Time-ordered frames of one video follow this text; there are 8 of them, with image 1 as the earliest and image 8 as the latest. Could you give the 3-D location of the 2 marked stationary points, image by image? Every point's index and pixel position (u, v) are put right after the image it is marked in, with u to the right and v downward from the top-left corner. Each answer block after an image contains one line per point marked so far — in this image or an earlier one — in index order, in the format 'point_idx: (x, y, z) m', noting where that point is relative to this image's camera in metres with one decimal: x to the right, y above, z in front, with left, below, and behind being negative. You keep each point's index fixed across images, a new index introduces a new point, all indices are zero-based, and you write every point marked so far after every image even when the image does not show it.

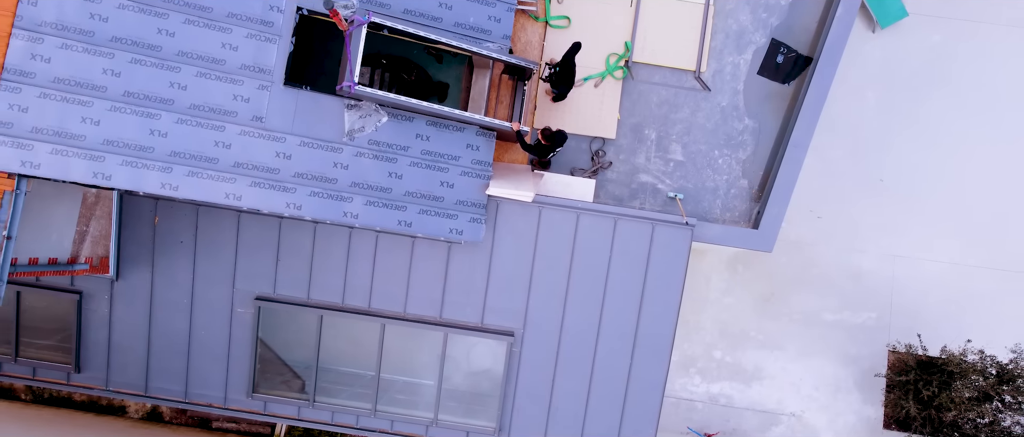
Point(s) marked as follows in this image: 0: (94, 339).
0: (-3.4, -1.0, +6.7) m
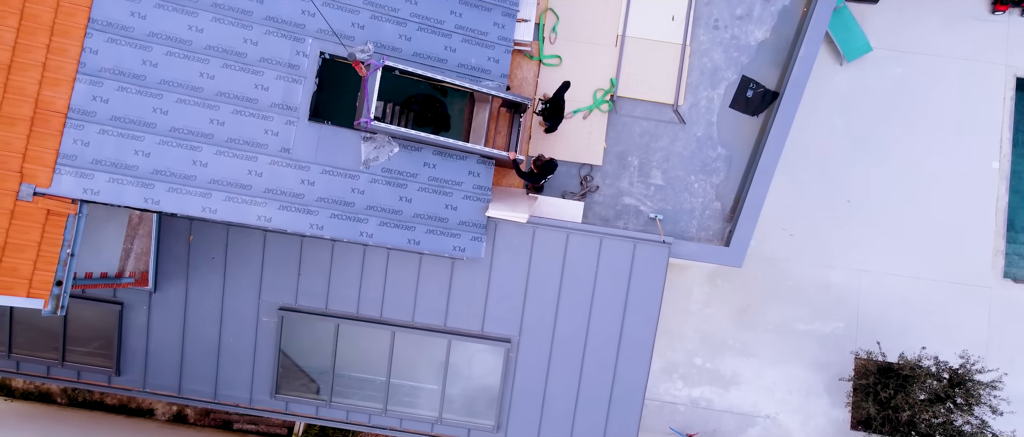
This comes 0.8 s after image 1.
0: (-3.4, -1.1, +7.4) m
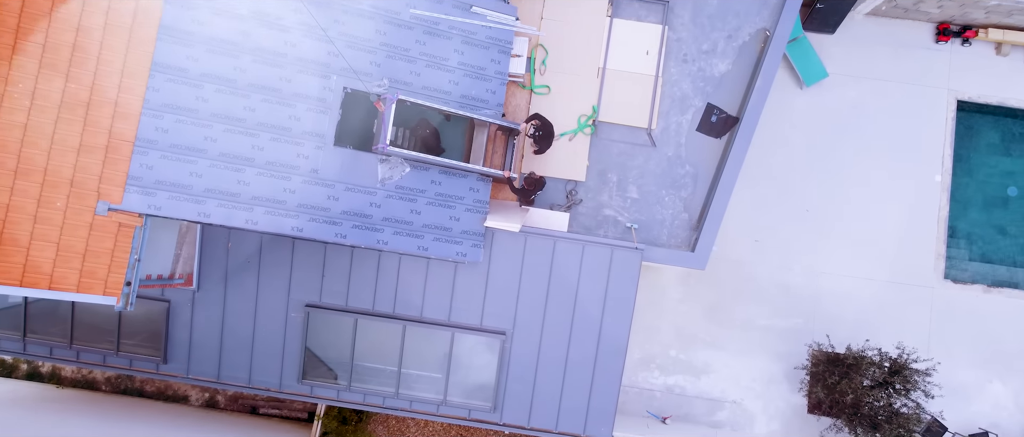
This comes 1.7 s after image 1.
0: (-3.5, -1.2, +8.5) m
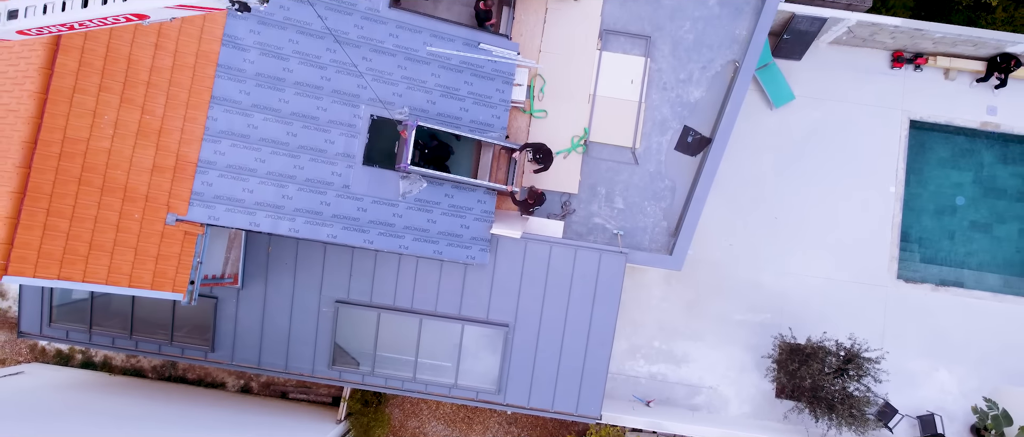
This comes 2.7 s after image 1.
0: (-3.5, -1.3, +9.8) m
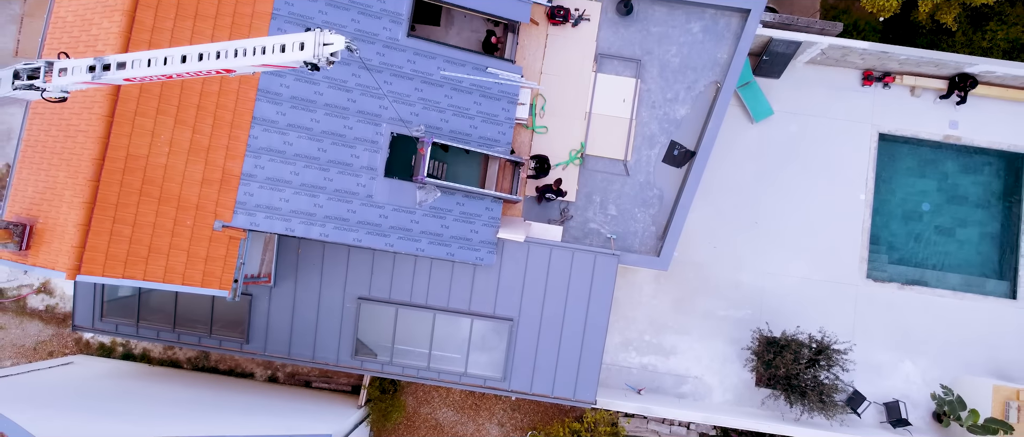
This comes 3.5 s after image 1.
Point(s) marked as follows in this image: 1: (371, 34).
0: (-3.4, -1.4, +10.9) m
1: (-1.7, +2.2, +9.7) m
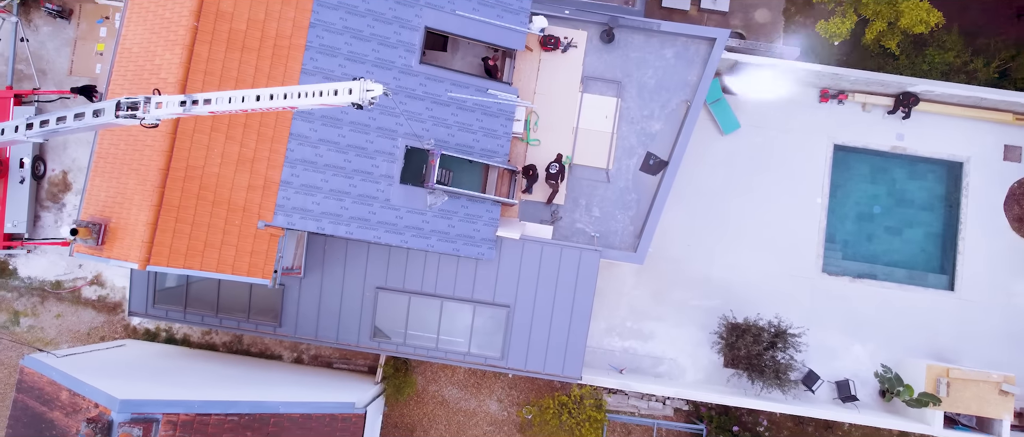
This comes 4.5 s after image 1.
0: (-3.5, -1.4, +12.6) m
1: (-1.7, +2.2, +11.4) m
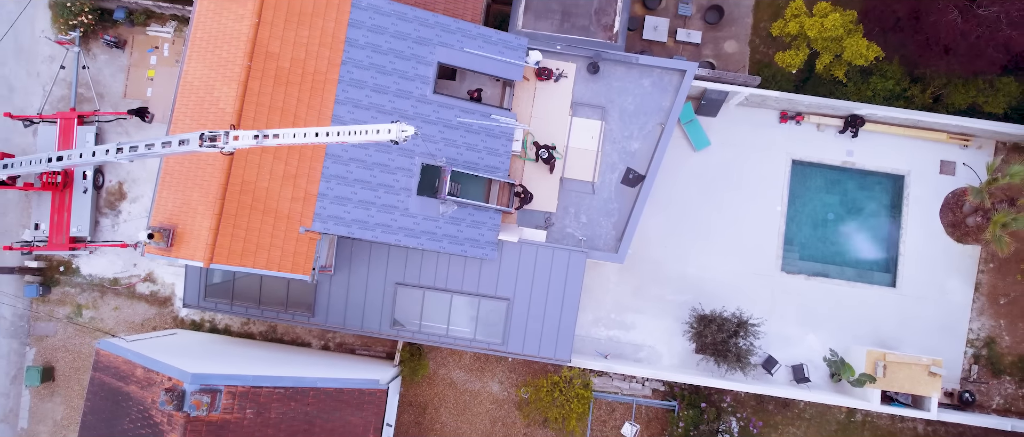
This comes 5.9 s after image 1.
0: (-3.5, -1.5, +14.7) m
1: (-1.7, +2.1, +13.5) m
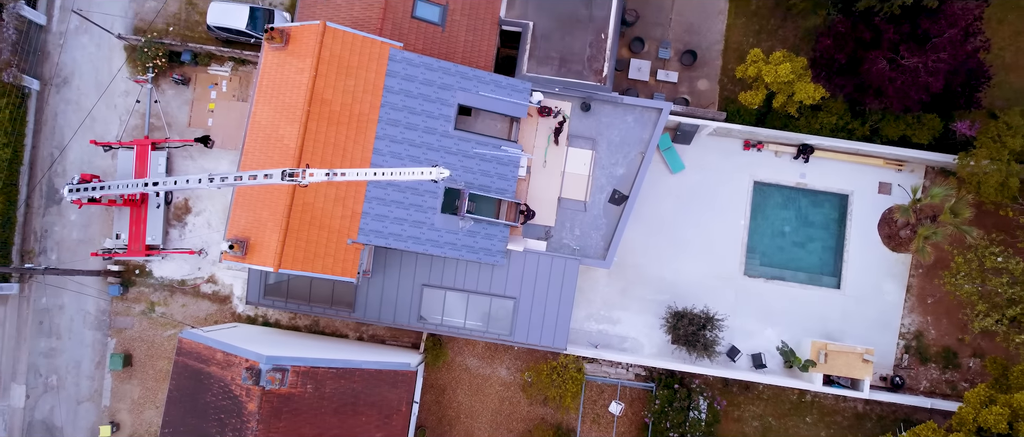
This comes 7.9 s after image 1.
0: (-3.3, -1.8, +17.8) m
1: (-1.6, +1.8, +16.6) m
